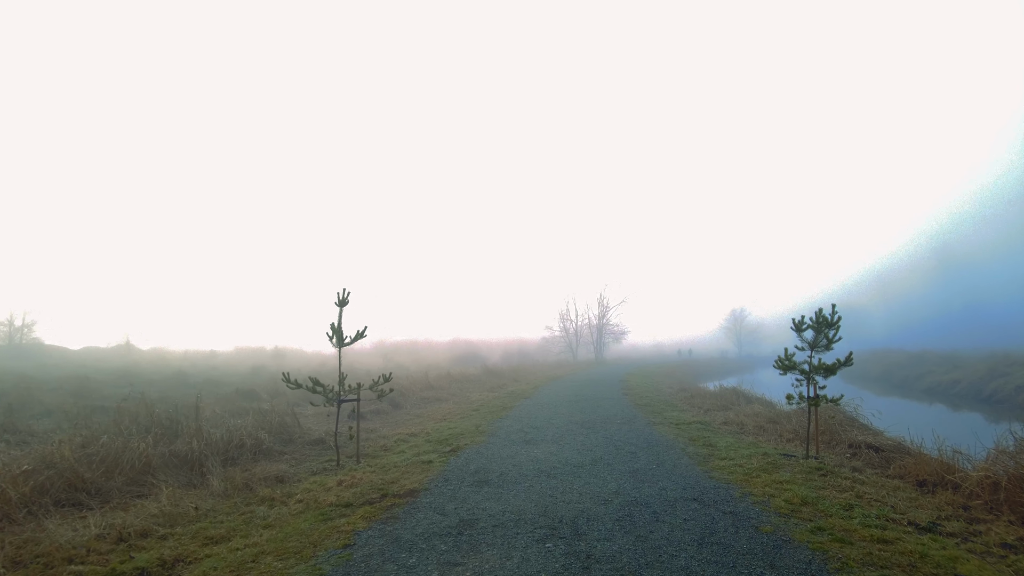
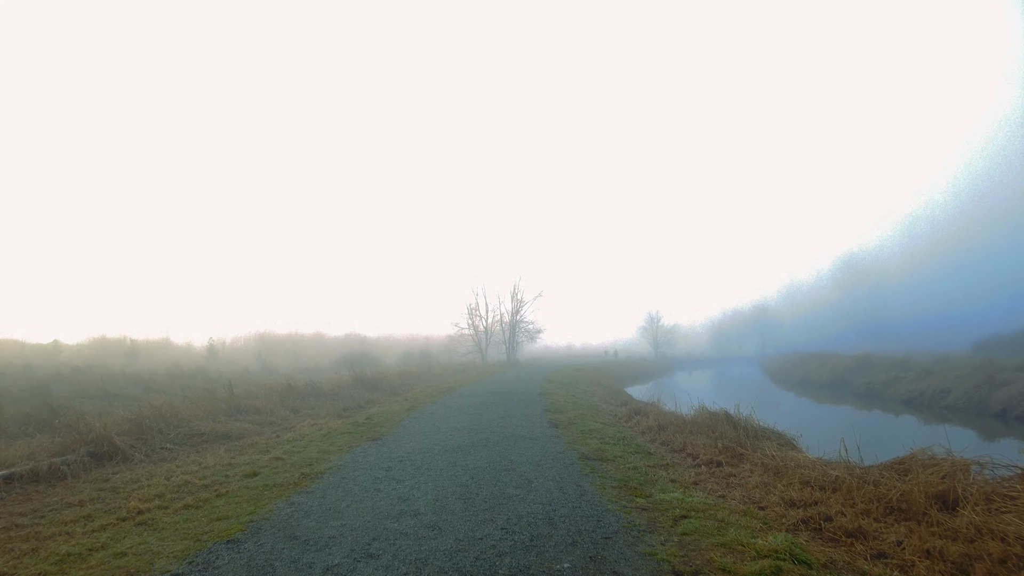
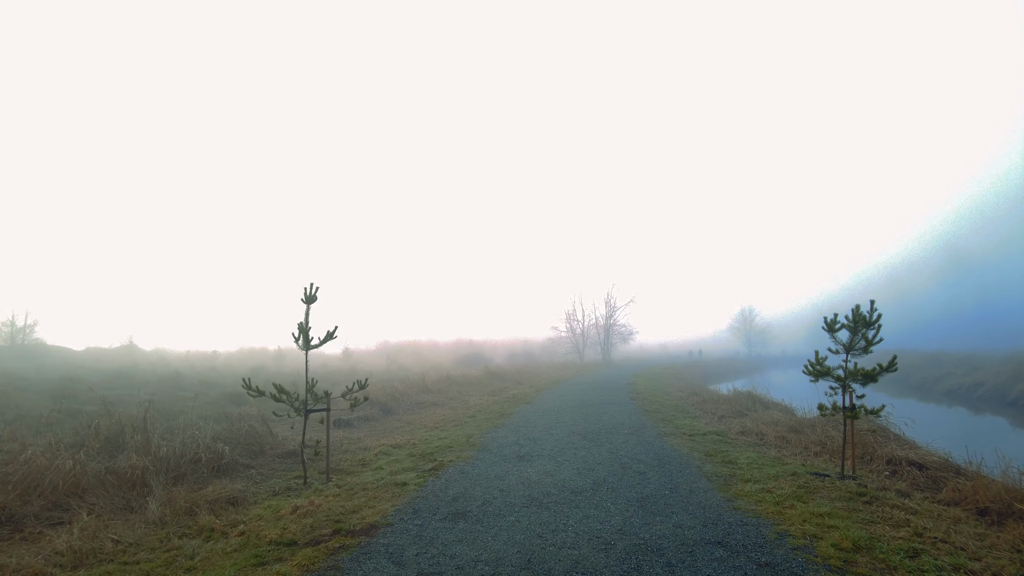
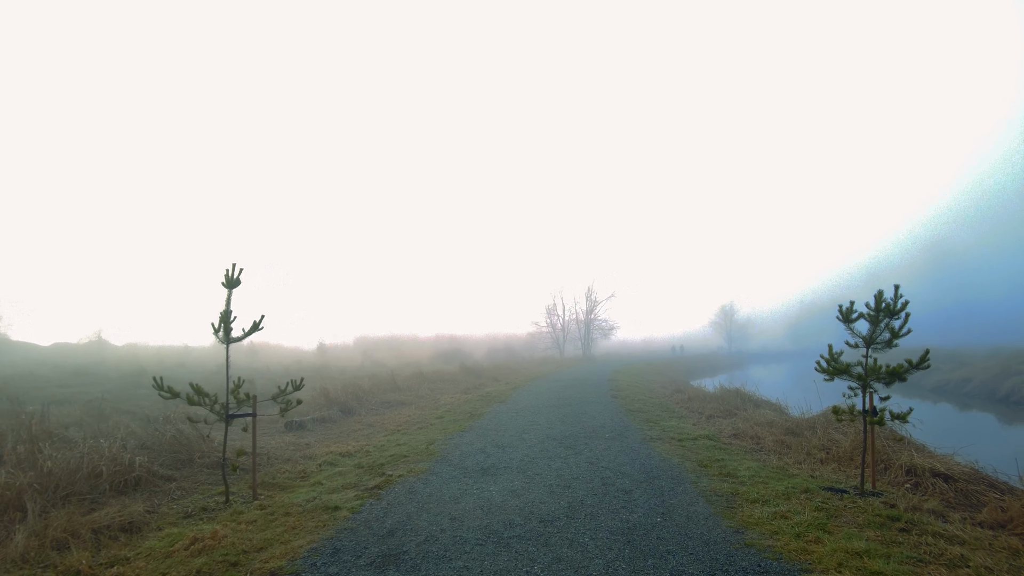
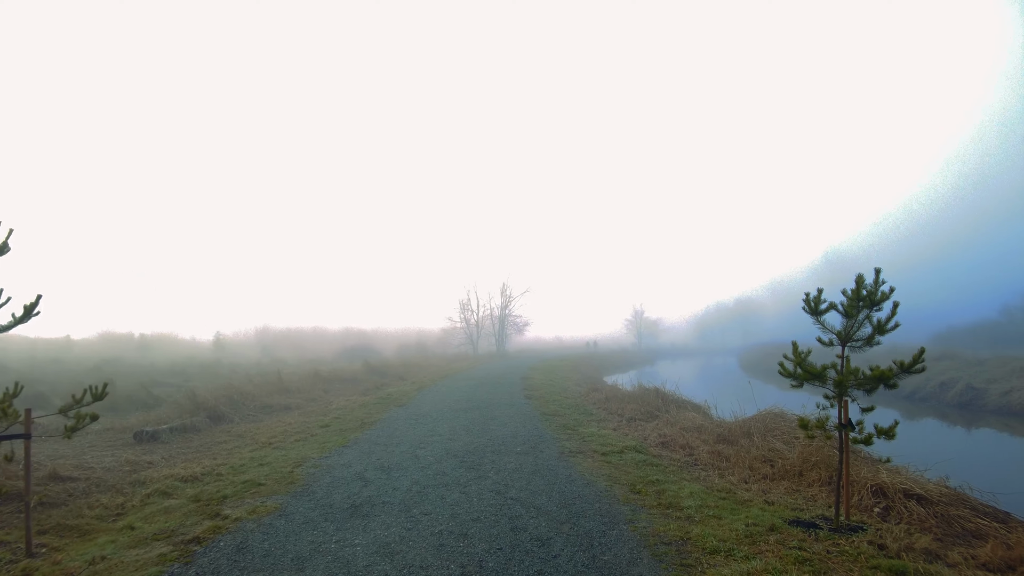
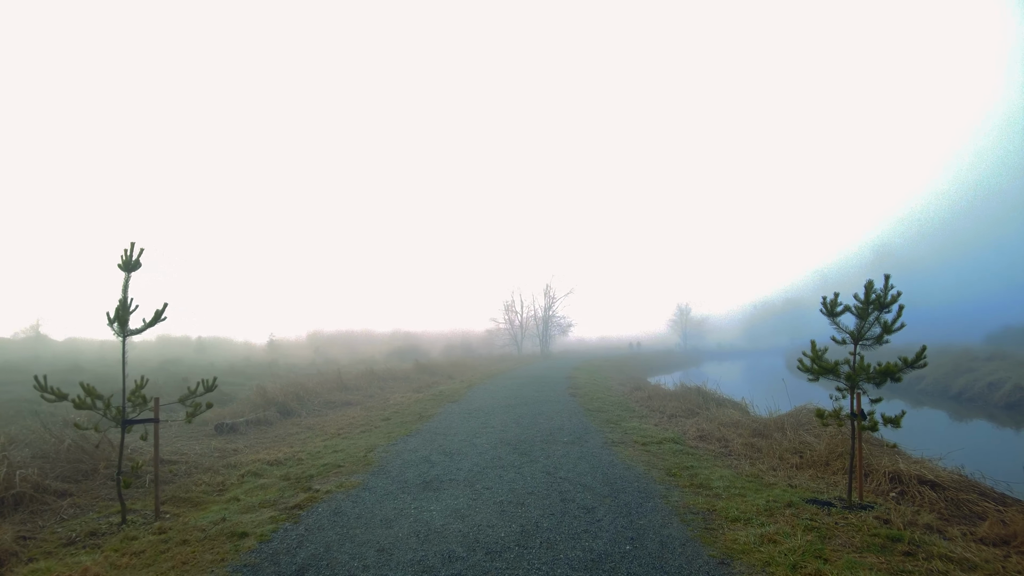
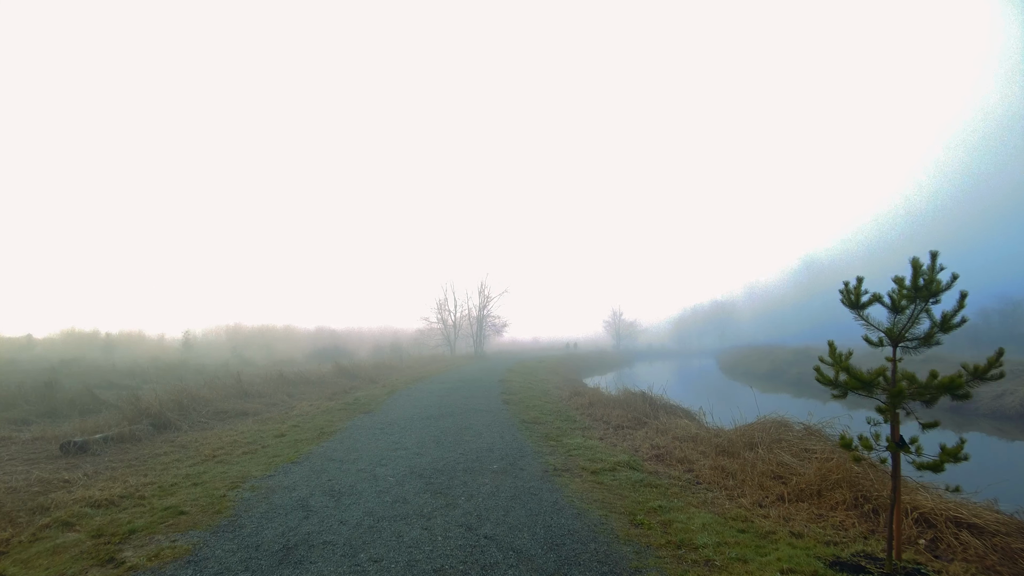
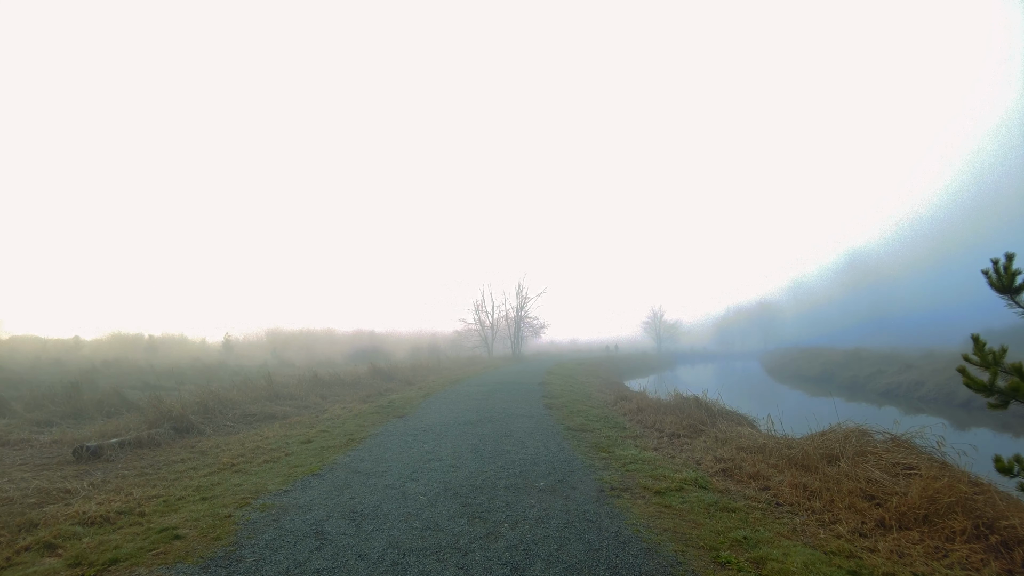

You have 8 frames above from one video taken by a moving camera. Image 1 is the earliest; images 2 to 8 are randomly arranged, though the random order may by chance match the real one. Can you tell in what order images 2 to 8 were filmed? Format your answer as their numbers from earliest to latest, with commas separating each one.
3, 4, 6, 5, 7, 8, 2
